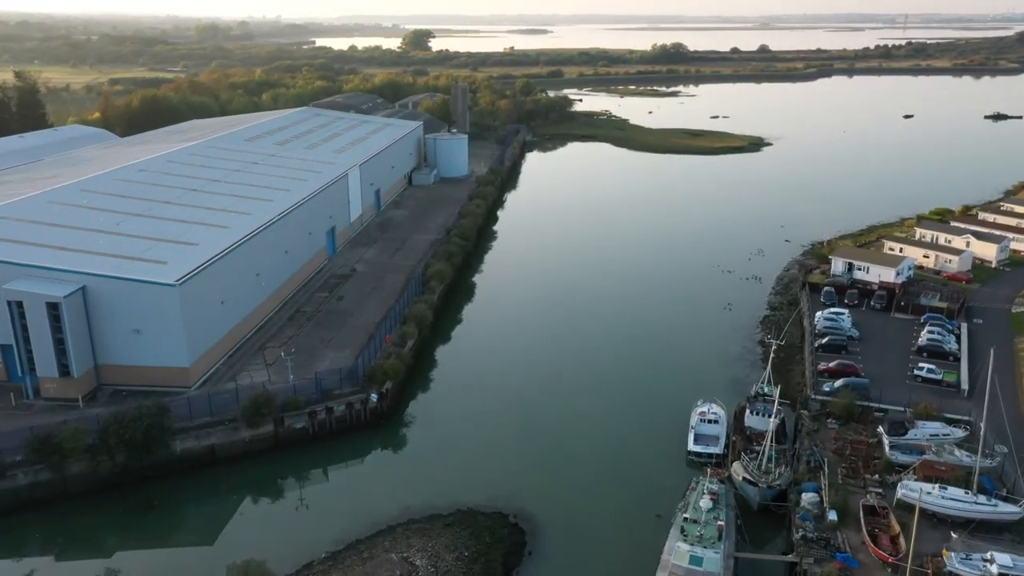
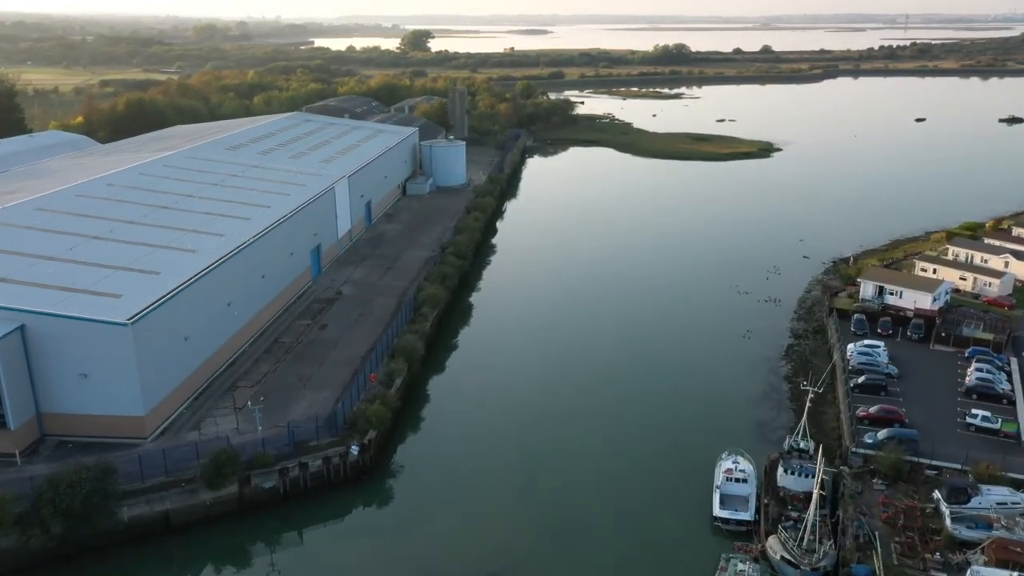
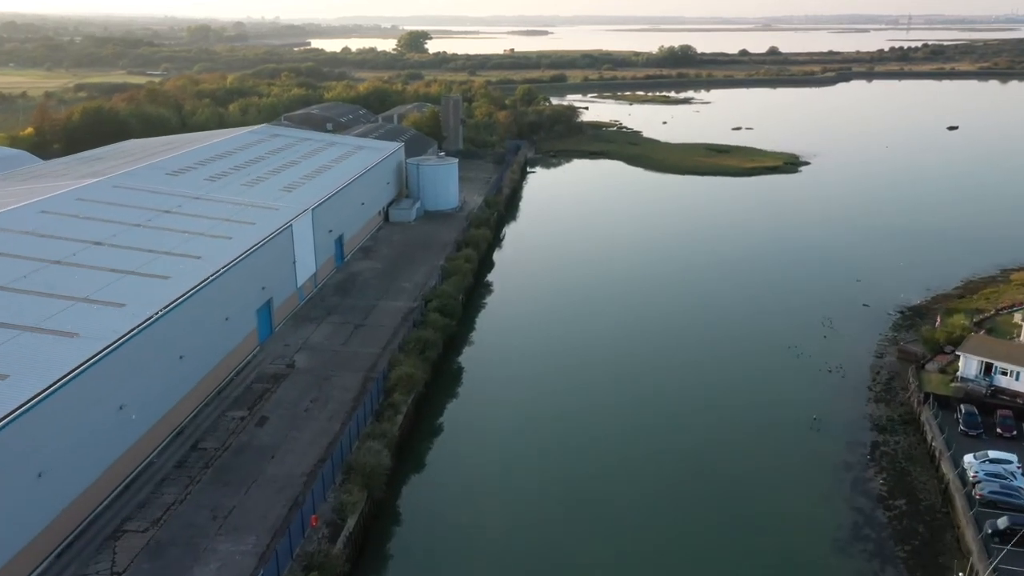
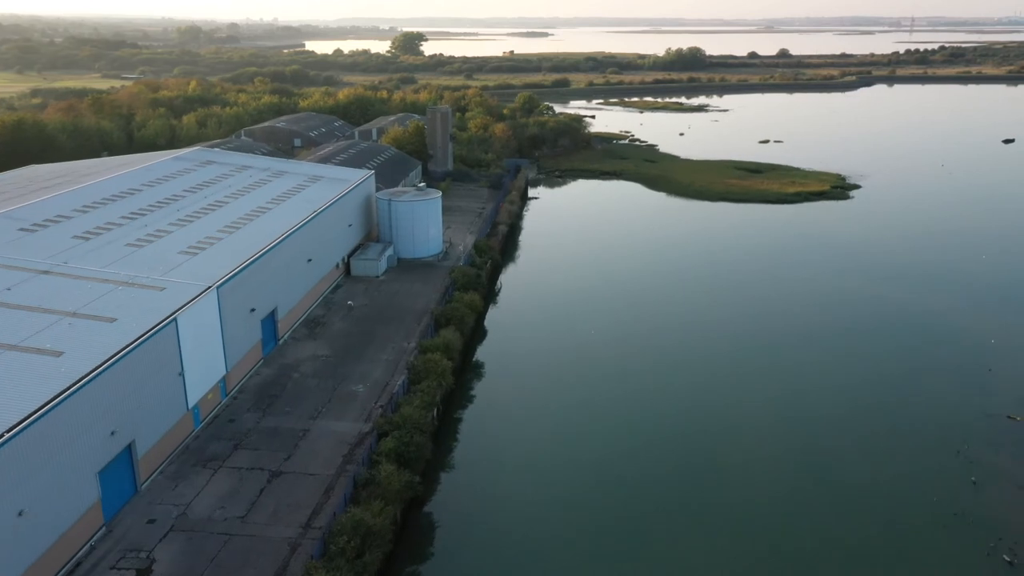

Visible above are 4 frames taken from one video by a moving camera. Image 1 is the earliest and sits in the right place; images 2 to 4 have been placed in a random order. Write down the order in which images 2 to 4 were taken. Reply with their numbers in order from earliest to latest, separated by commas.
2, 3, 4
